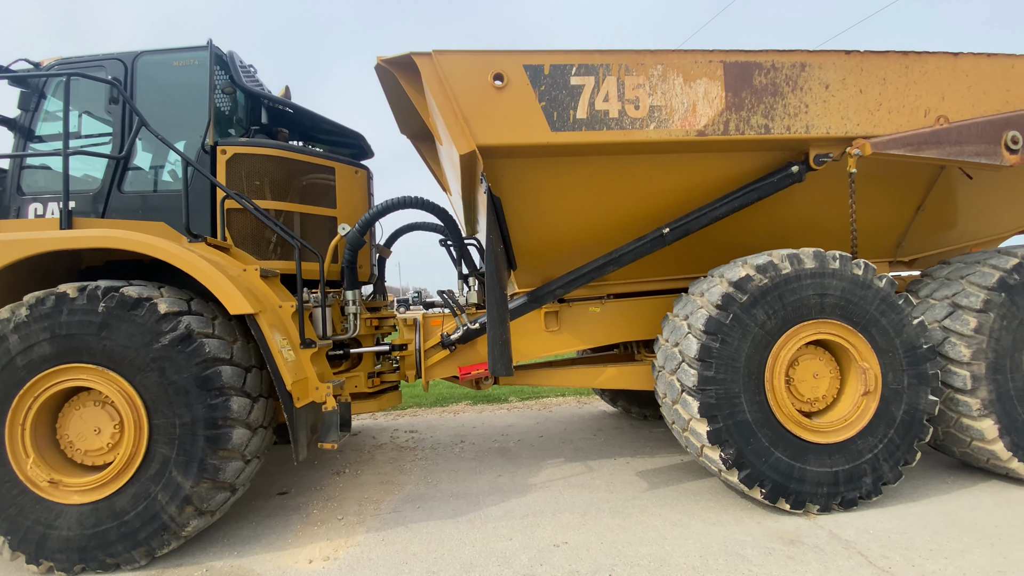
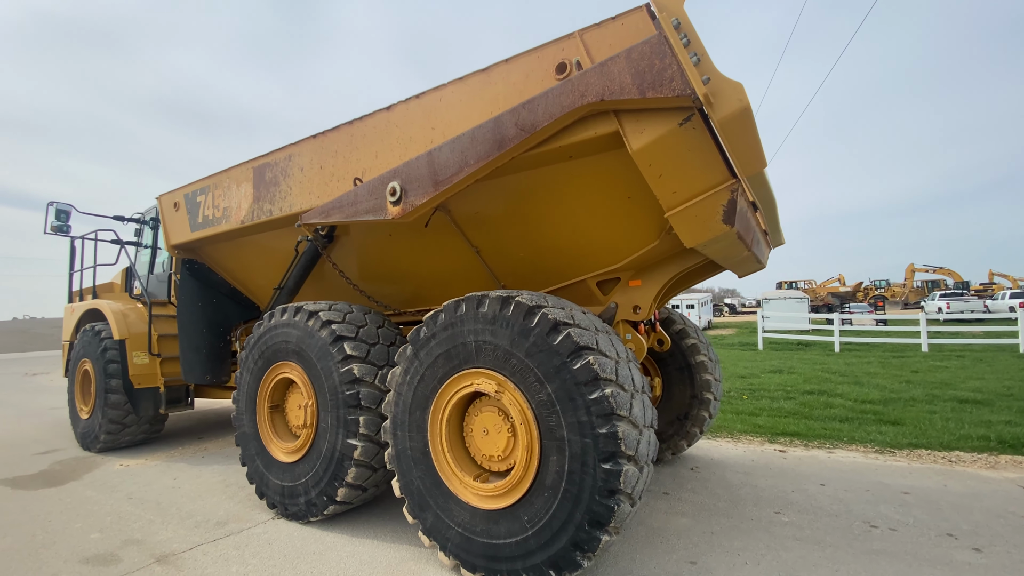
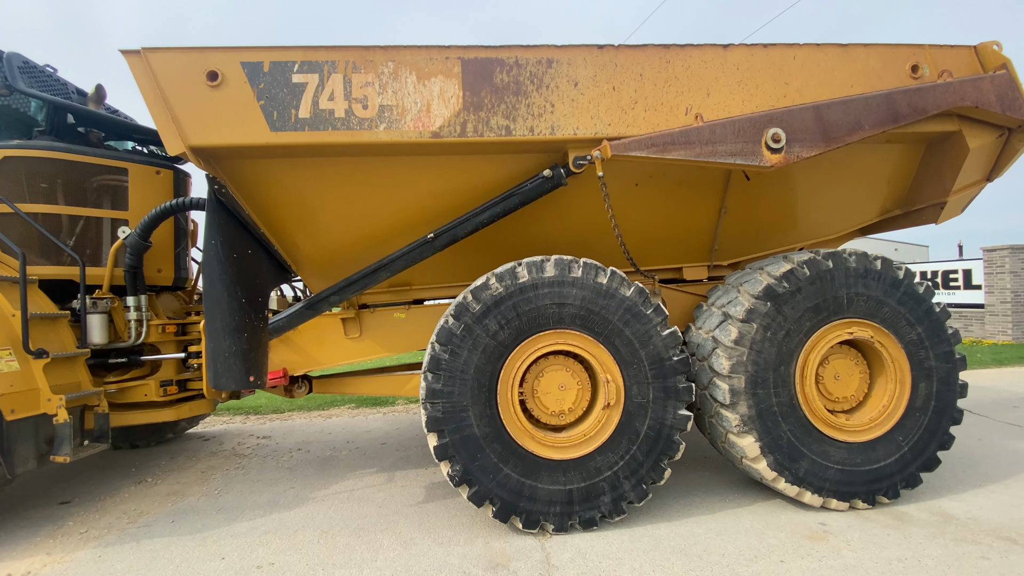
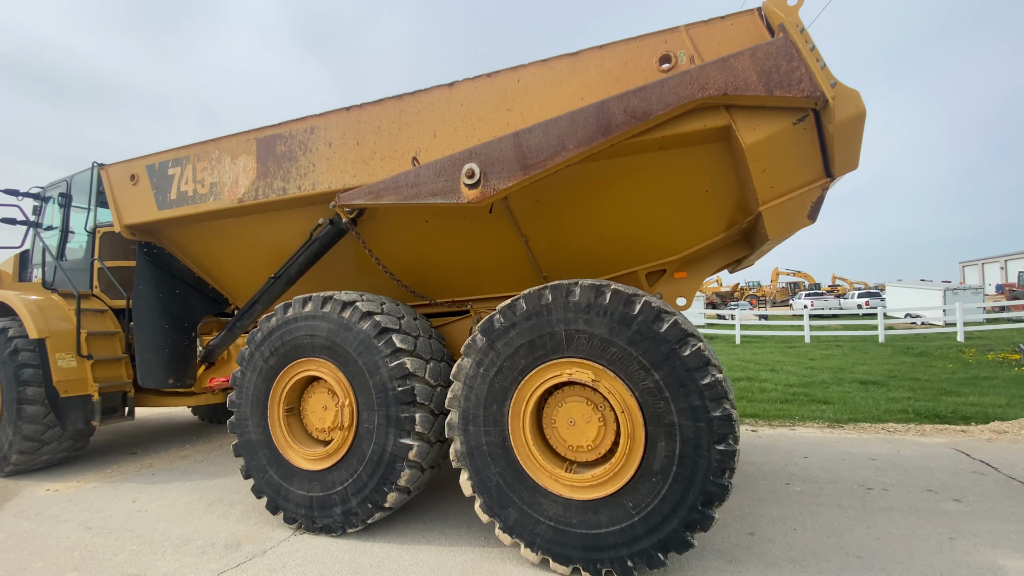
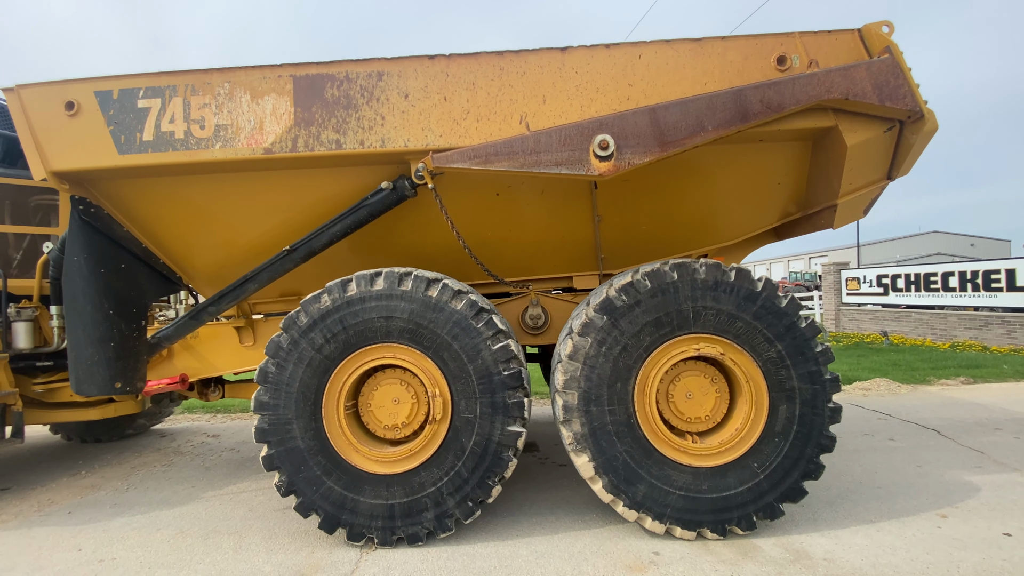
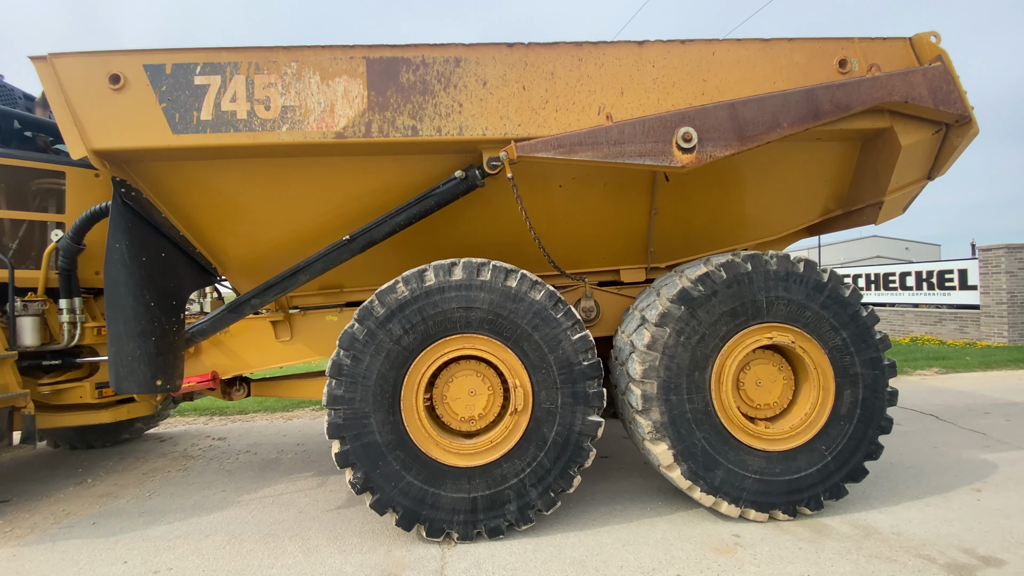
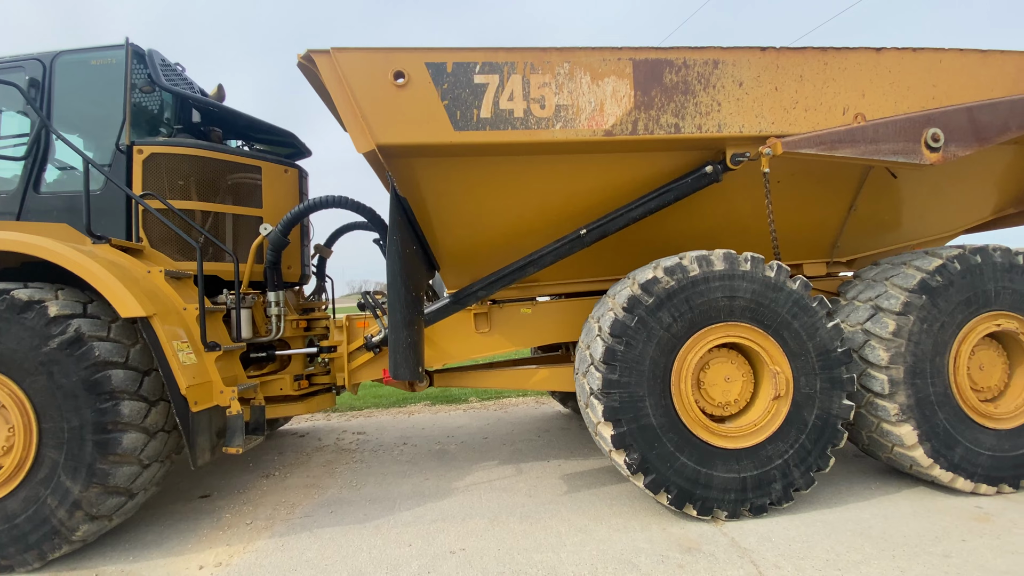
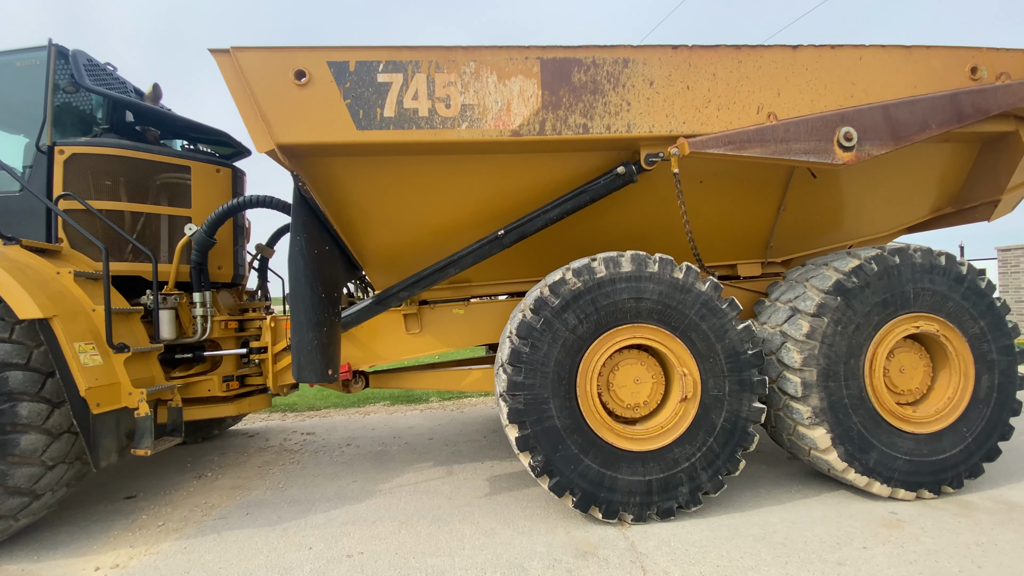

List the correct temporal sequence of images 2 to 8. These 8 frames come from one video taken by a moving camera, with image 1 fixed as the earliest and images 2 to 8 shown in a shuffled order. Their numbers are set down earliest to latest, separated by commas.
7, 8, 3, 6, 5, 4, 2
